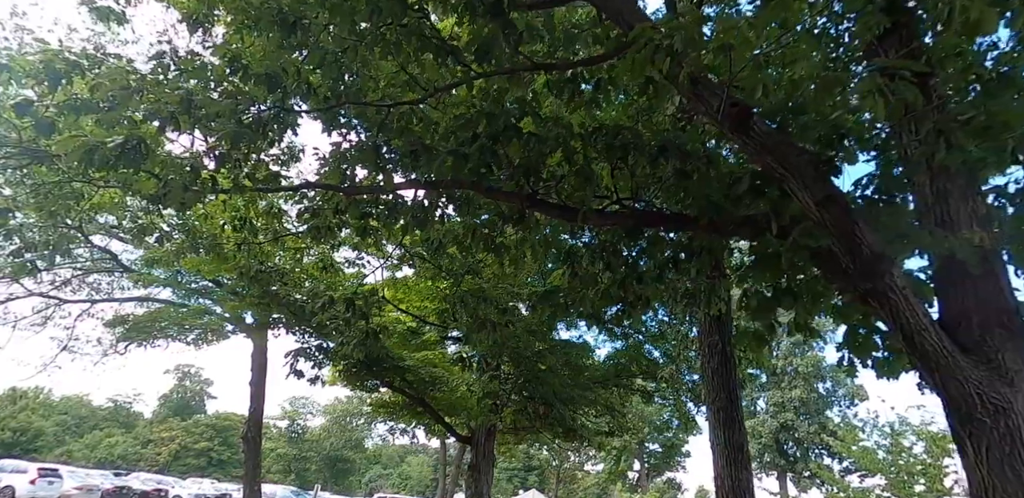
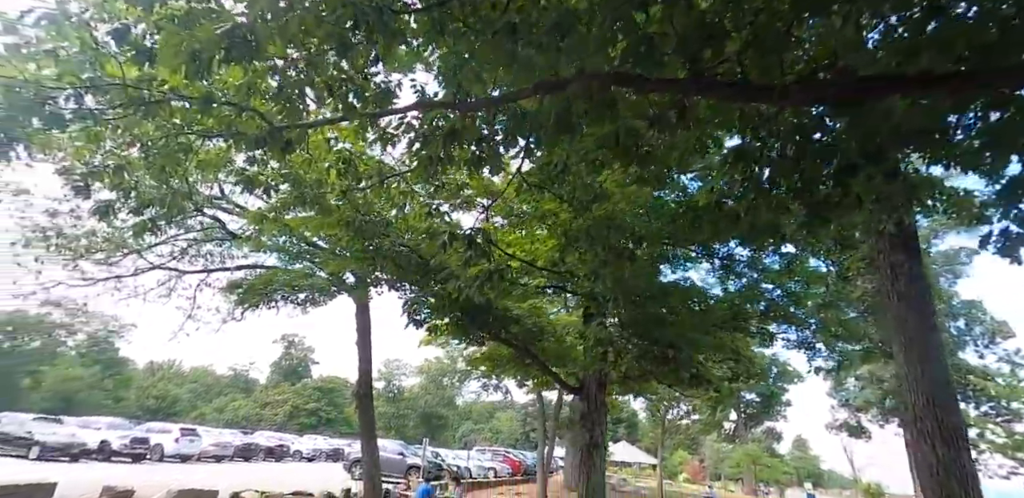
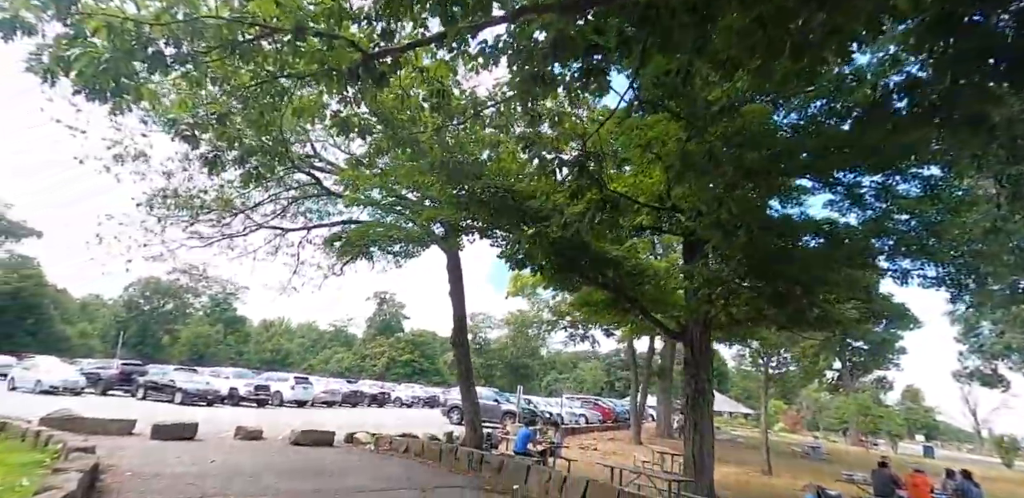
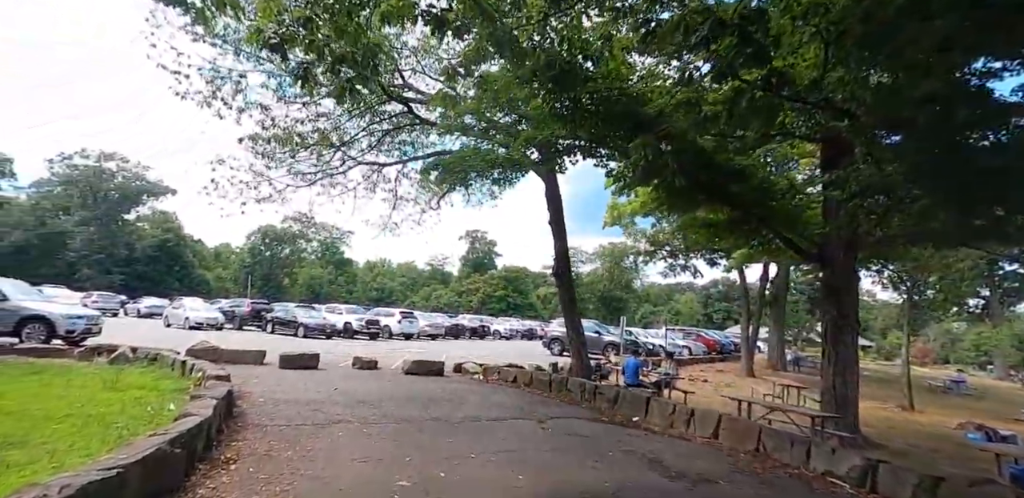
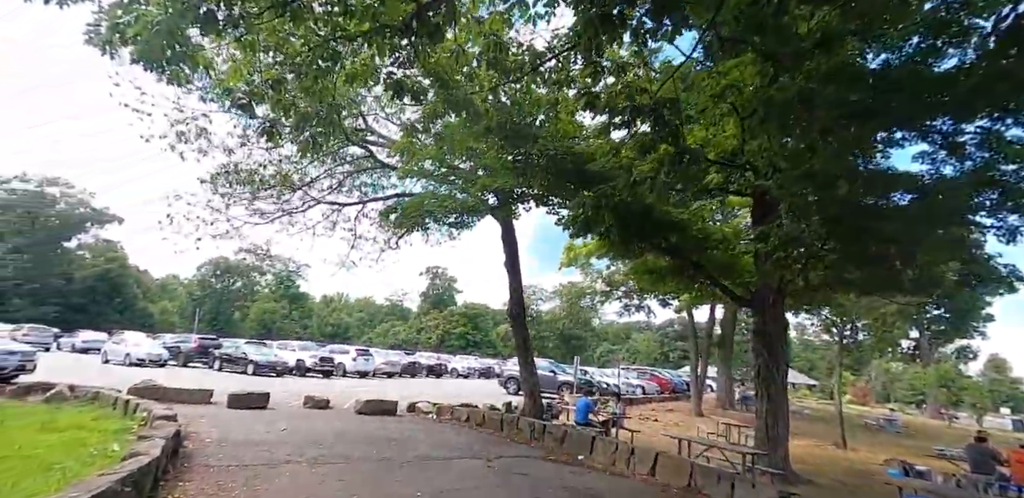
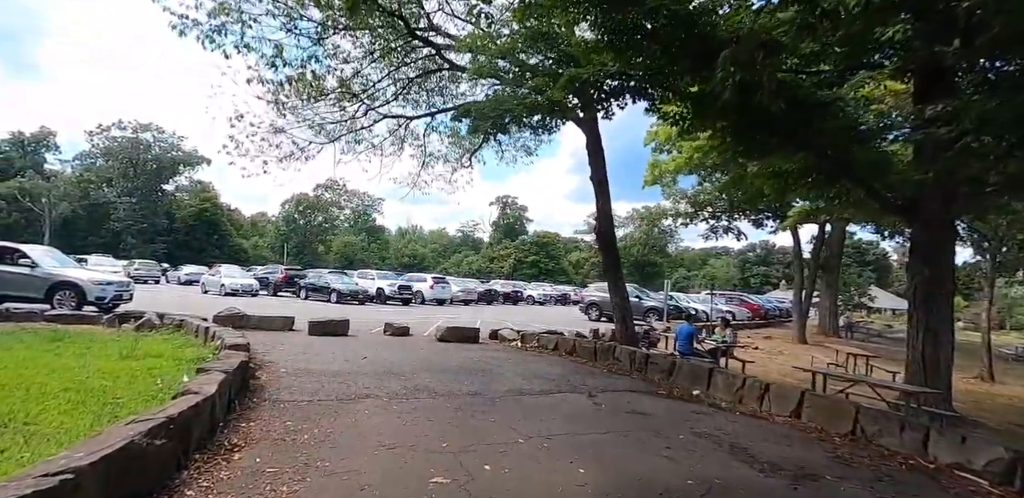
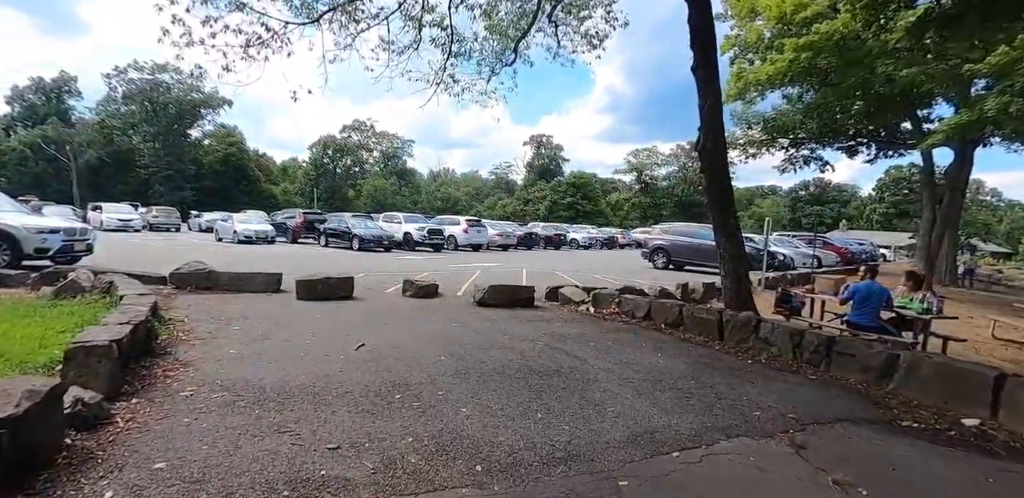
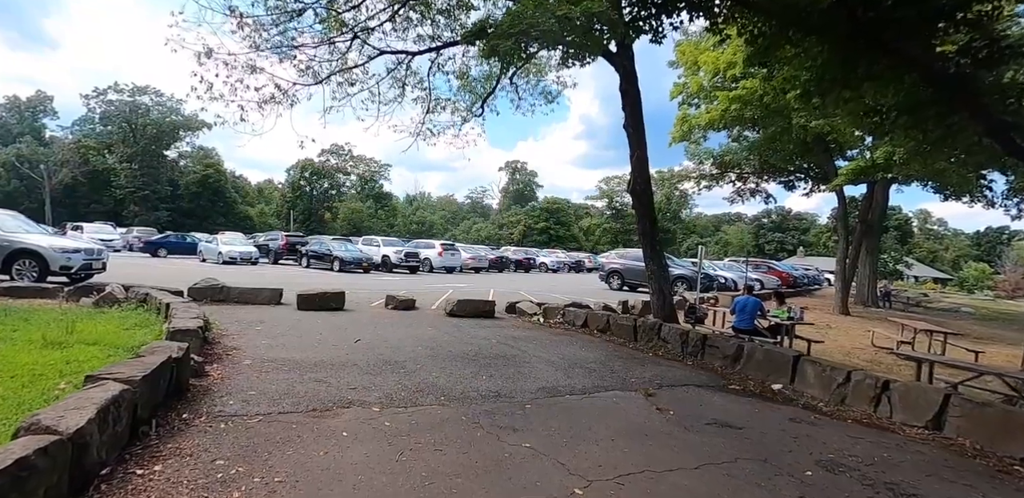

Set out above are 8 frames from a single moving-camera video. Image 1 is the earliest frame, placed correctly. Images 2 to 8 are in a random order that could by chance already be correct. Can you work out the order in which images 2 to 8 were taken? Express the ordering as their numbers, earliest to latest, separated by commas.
2, 3, 5, 4, 6, 8, 7
